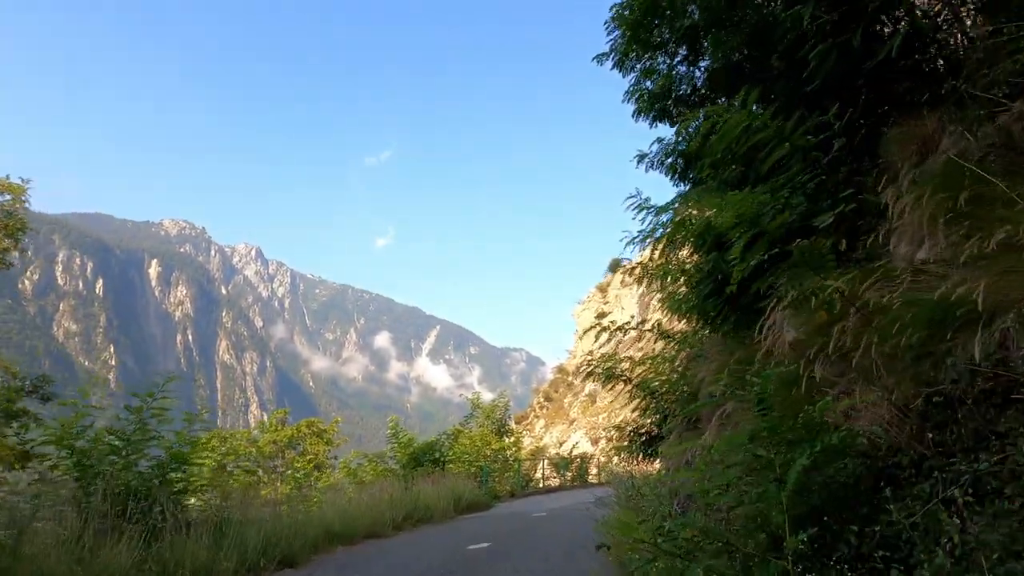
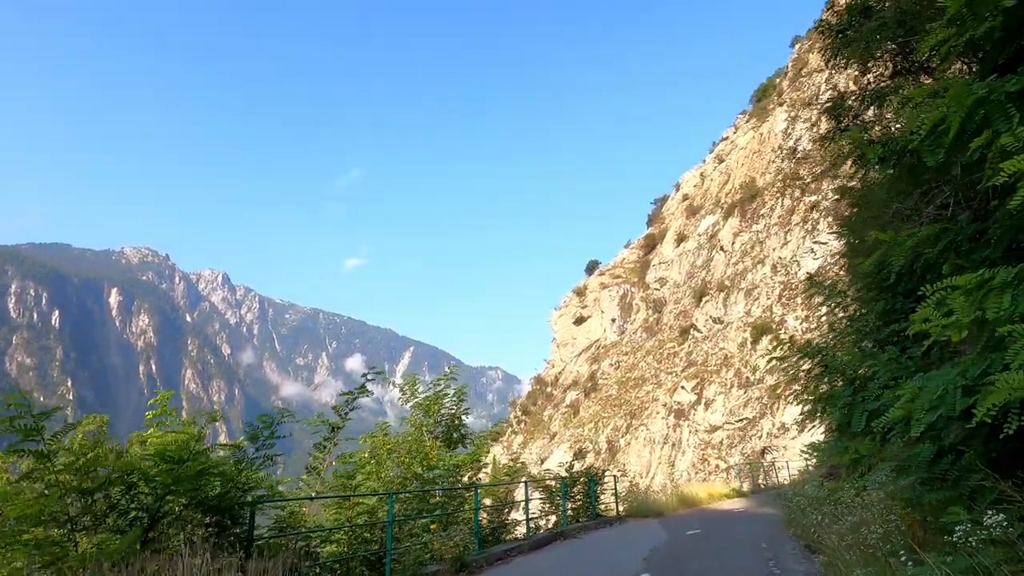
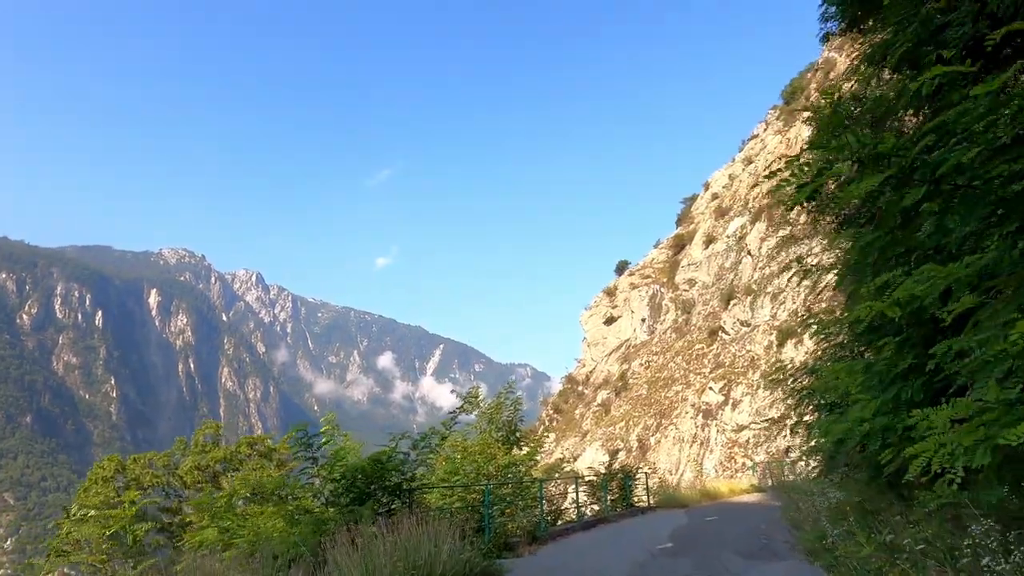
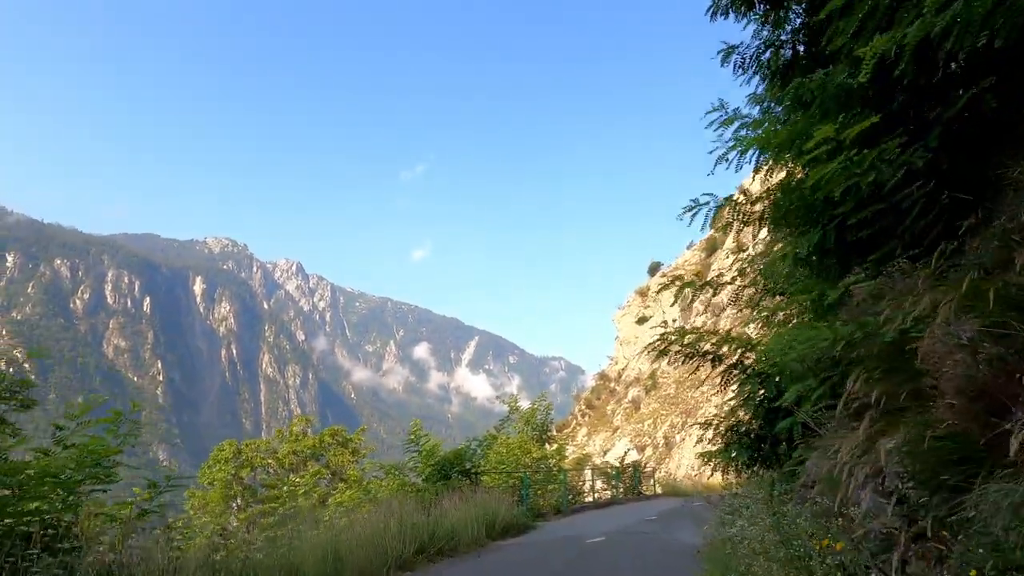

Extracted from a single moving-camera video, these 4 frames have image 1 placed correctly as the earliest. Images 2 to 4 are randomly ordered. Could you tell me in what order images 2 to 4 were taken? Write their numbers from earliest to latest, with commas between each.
4, 3, 2
